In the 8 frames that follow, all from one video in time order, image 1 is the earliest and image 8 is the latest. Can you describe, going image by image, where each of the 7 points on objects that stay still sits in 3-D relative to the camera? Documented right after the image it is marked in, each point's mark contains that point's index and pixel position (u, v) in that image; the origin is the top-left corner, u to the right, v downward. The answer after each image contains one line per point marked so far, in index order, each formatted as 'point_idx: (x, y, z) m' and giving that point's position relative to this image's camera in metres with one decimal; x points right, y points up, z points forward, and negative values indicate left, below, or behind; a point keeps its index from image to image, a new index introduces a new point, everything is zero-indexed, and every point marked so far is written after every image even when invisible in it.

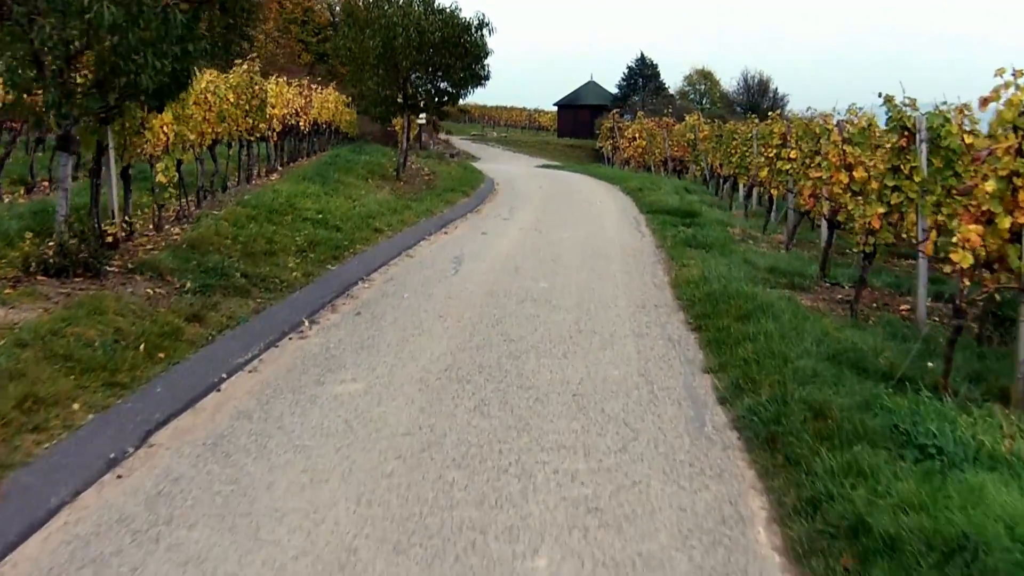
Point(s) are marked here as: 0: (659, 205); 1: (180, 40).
0: (+2.5, +1.5, +17.2) m
1: (-2.5, +1.9, +7.8) m
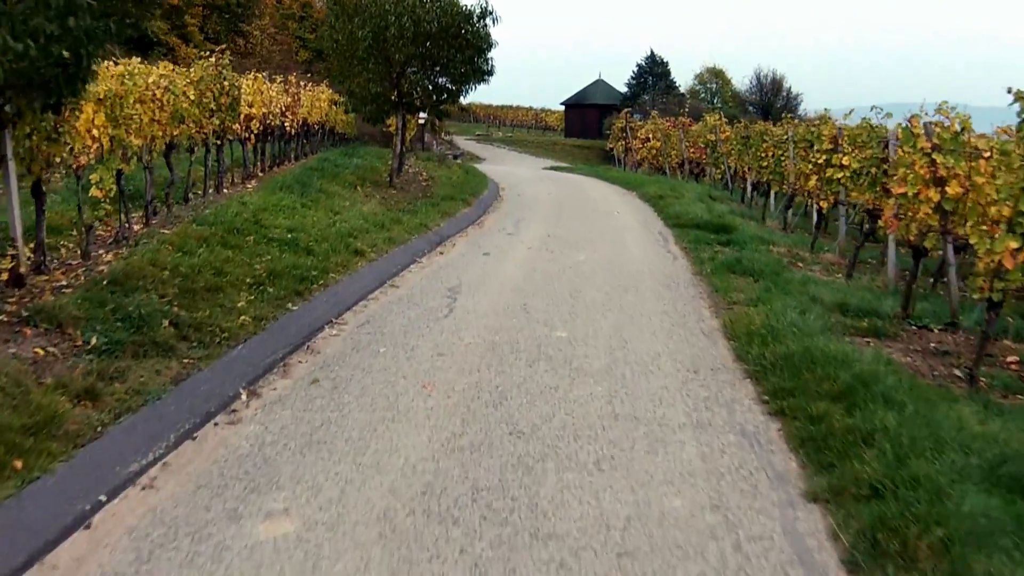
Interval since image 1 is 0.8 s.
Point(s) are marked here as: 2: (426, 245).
0: (+2.6, +1.2, +15.1) m
1: (-2.5, +1.5, +5.7) m
2: (-1.0, +0.5, +12.4) m
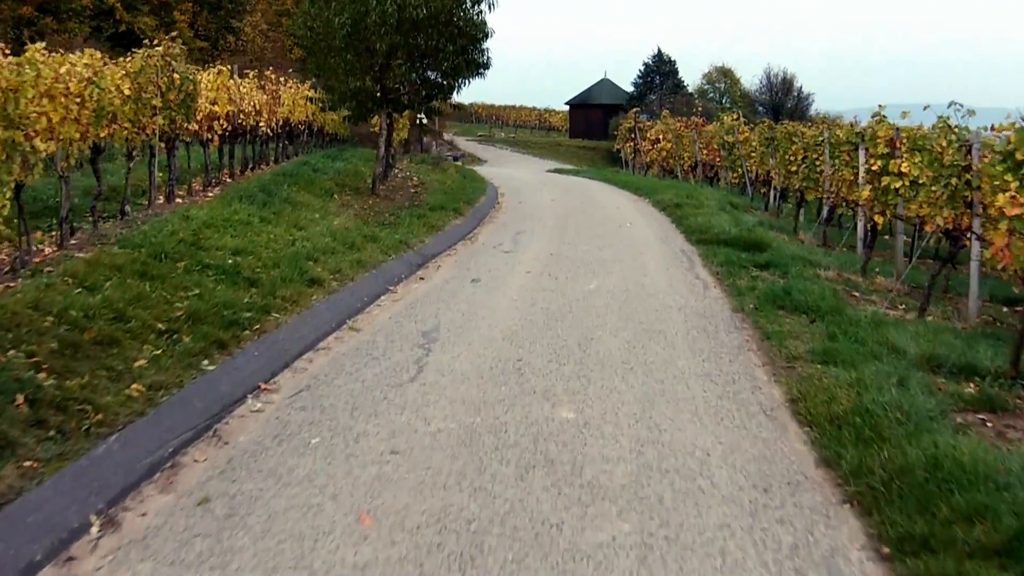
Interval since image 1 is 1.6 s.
0: (+2.5, +0.8, +13.0) m
1: (-2.6, +1.2, +3.6) m
2: (-1.1, +0.2, +10.3) m
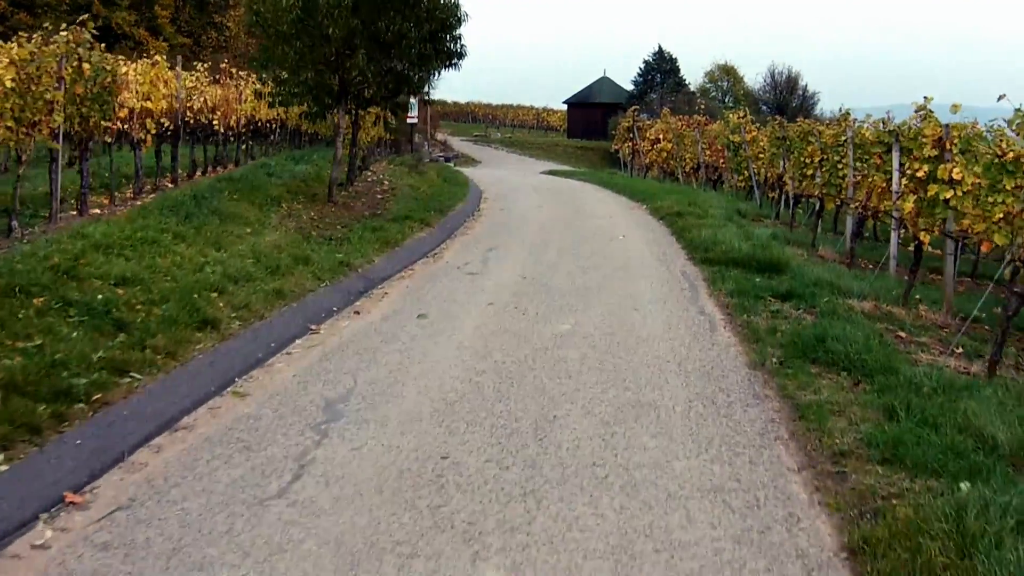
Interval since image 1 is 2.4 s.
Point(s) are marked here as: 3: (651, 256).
0: (+2.2, +0.6, +11.0) m
1: (-2.9, +0.9, +1.7) m
2: (-1.4, -0.1, +8.3) m
3: (+1.4, +0.3, +10.5) m
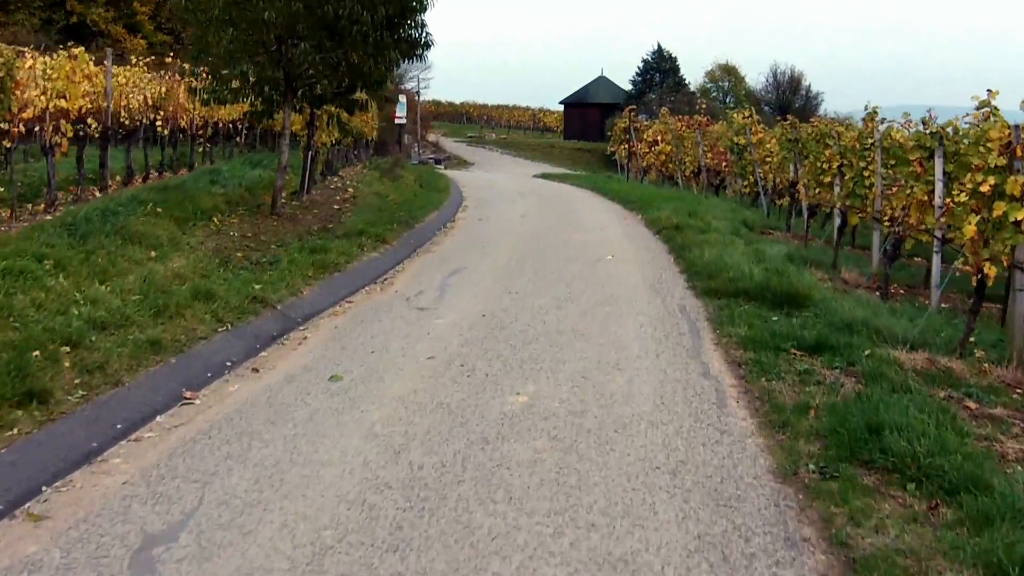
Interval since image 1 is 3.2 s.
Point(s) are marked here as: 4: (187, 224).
0: (+1.9, +0.3, +9.2) m
1: (-3.2, +0.6, -0.1) m
2: (-1.7, -0.4, +6.5) m
3: (+1.1, +0.1, +8.7) m
4: (-3.2, +0.6, +10.0) m
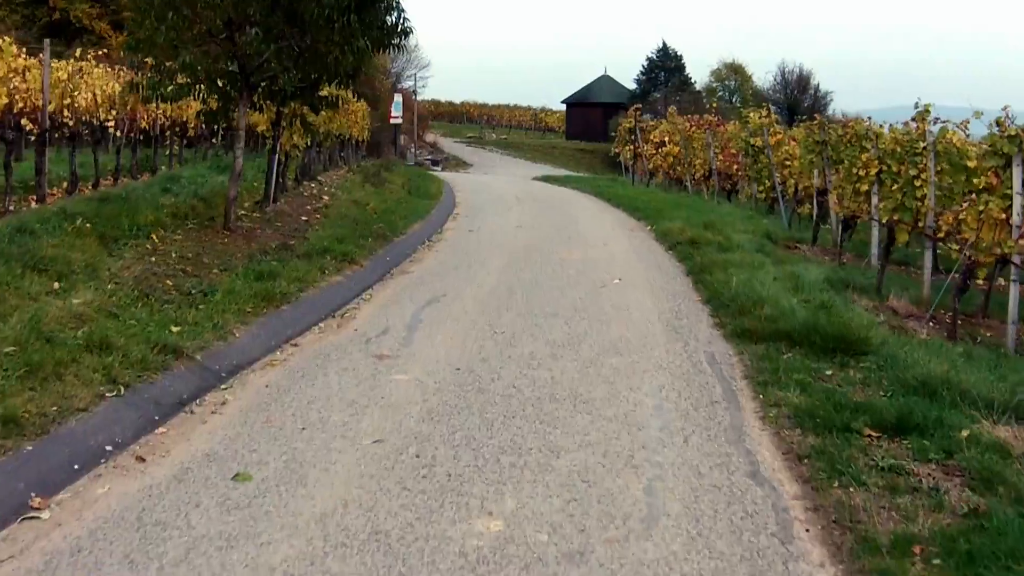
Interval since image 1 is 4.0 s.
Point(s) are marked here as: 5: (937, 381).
0: (+1.8, 0.0, +7.7) m
1: (-3.4, +0.4, -1.7) m
2: (-1.8, -0.6, +5.0) m
3: (+1.0, -0.2, +7.2) m
4: (-3.2, +0.3, +8.4) m
5: (+2.2, -0.5, +5.4) m
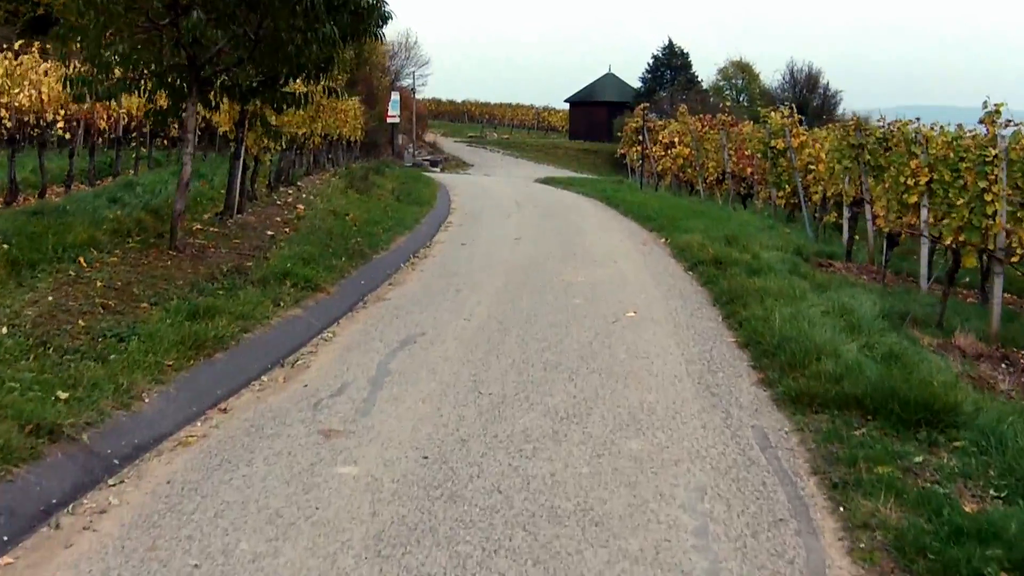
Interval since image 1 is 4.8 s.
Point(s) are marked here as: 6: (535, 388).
0: (+1.8, -0.2, +6.3) m
1: (-3.4, +0.1, -3.0) m
2: (-1.9, -0.9, +3.6) m
3: (+0.9, -0.4, +5.8) m
4: (-3.3, +0.1, +7.0) m
5: (+2.2, -0.7, +4.0) m
6: (+0.1, -0.5, +5.2) m
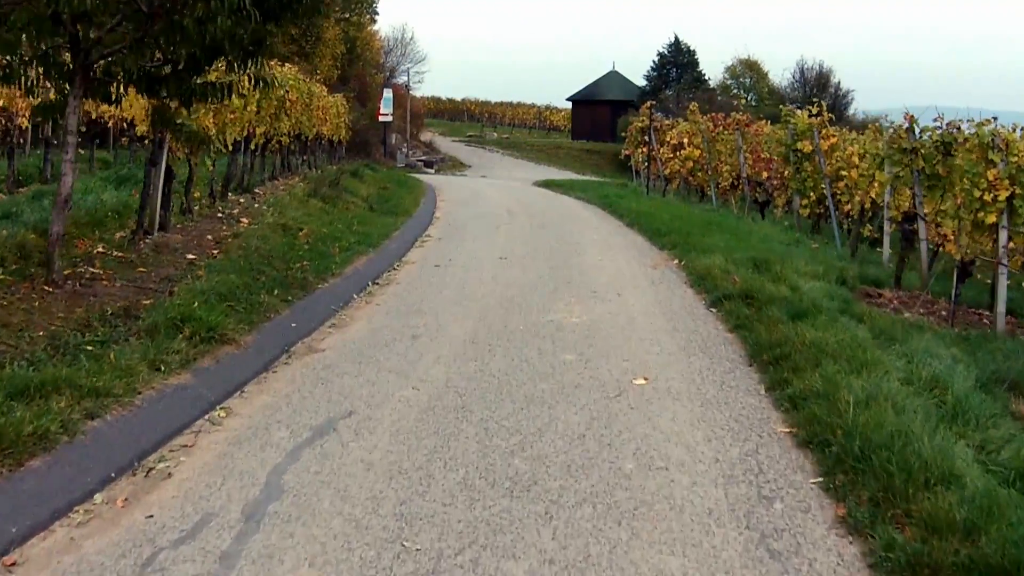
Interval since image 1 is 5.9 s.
0: (+1.6, -0.5, +4.4) m
1: (-3.7, -0.2, -4.9) m
2: (-2.1, -1.2, +1.8) m
3: (+0.8, -0.7, +3.9) m
4: (-3.5, -0.2, +5.2) m
5: (+2.0, -1.0, +2.2) m
6: (-0.1, -0.8, +3.3) m
